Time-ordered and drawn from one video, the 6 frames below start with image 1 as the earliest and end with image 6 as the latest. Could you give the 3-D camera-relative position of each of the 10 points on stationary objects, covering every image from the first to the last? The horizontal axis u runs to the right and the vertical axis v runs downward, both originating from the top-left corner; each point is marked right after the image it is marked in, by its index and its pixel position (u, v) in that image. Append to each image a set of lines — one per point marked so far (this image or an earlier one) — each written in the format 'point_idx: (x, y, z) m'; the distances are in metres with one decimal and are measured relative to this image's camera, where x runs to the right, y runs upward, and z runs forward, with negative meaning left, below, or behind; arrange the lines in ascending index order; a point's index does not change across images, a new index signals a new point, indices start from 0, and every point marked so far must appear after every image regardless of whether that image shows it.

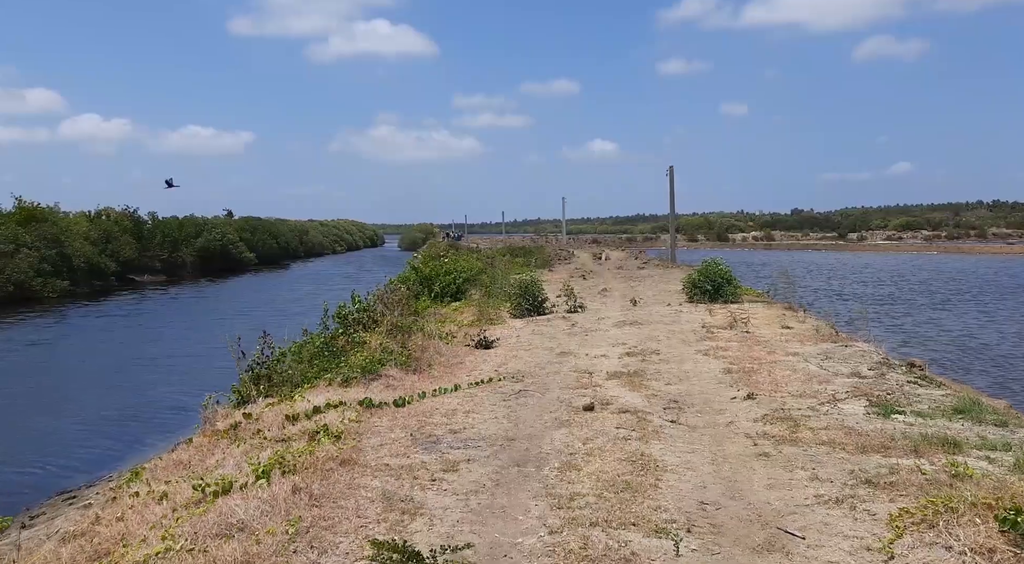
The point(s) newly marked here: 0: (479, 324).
0: (-0.8, -0.9, +19.7) m
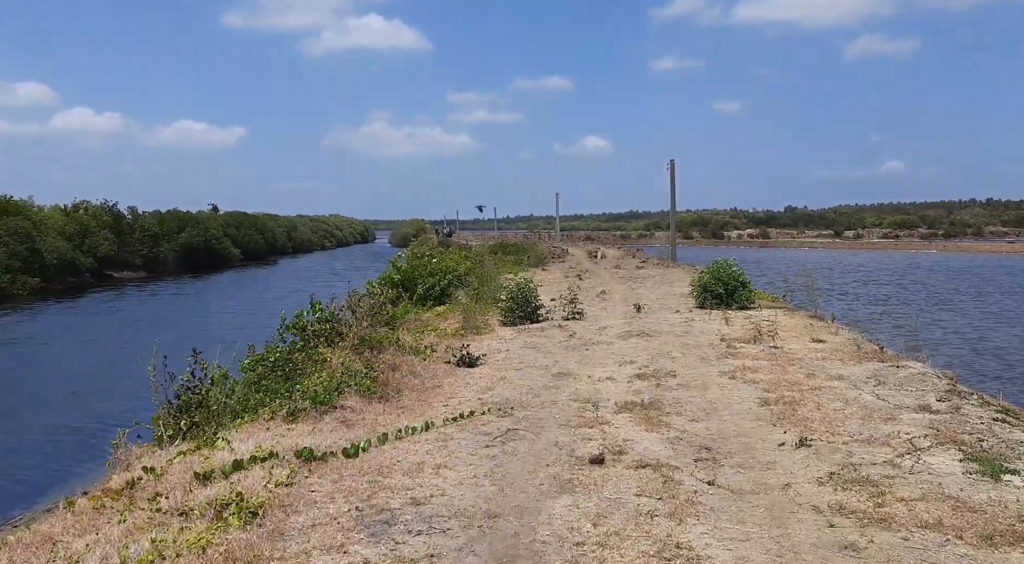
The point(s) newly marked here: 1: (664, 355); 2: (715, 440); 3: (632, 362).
0: (-1.0, -1.0, +17.4) m
1: (+2.3, -1.1, +13.5) m
2: (+1.9, -1.5, +8.4) m
3: (+1.7, -1.2, +12.9) m
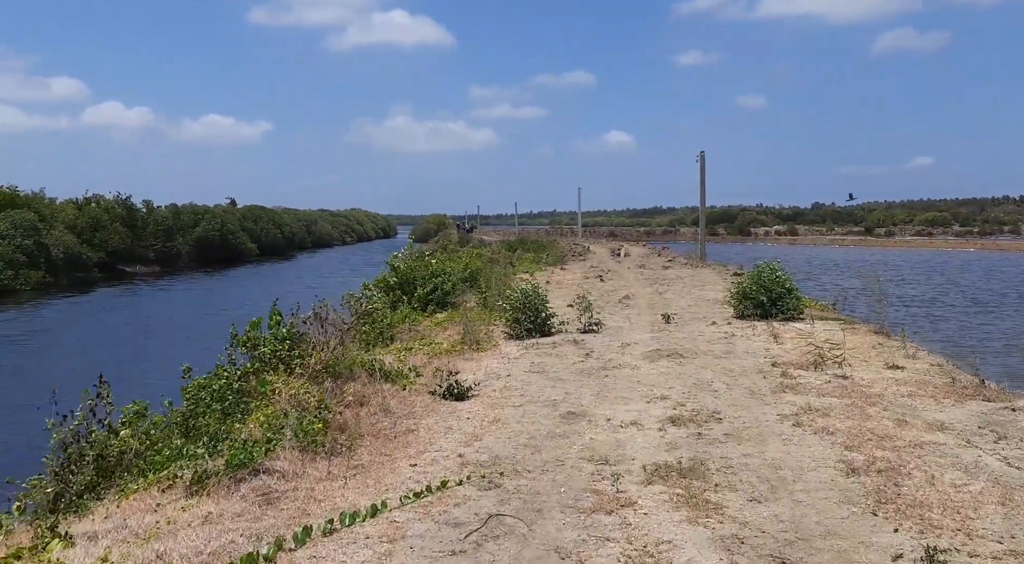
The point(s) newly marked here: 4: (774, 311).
0: (-0.9, -1.1, +14.7) m
1: (+2.3, -1.3, +10.8) m
2: (+1.8, -1.6, +5.7) m
3: (+1.7, -1.3, +10.2) m
4: (+5.1, -0.6, +17.7) m
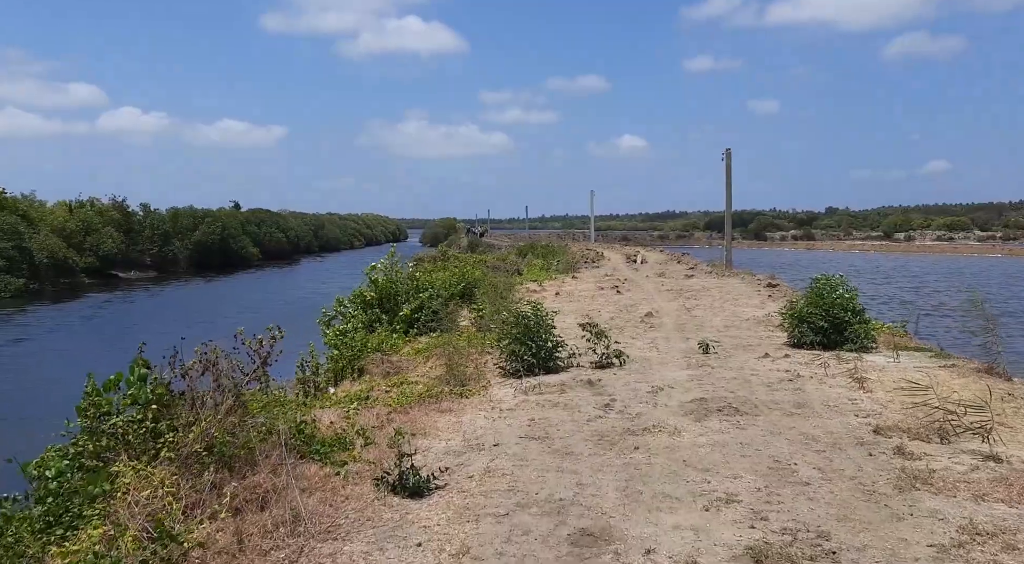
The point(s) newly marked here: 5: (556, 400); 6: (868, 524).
0: (-0.9, -1.4, +11.1) m
1: (+2.1, -1.5, +7.1) m
2: (+1.6, -1.9, +2.0) m
3: (+1.6, -1.6, +6.5) m
4: (+5.1, -0.9, +14.1) m
5: (+0.5, -1.4, +10.6) m
6: (+2.3, -1.6, +6.0) m
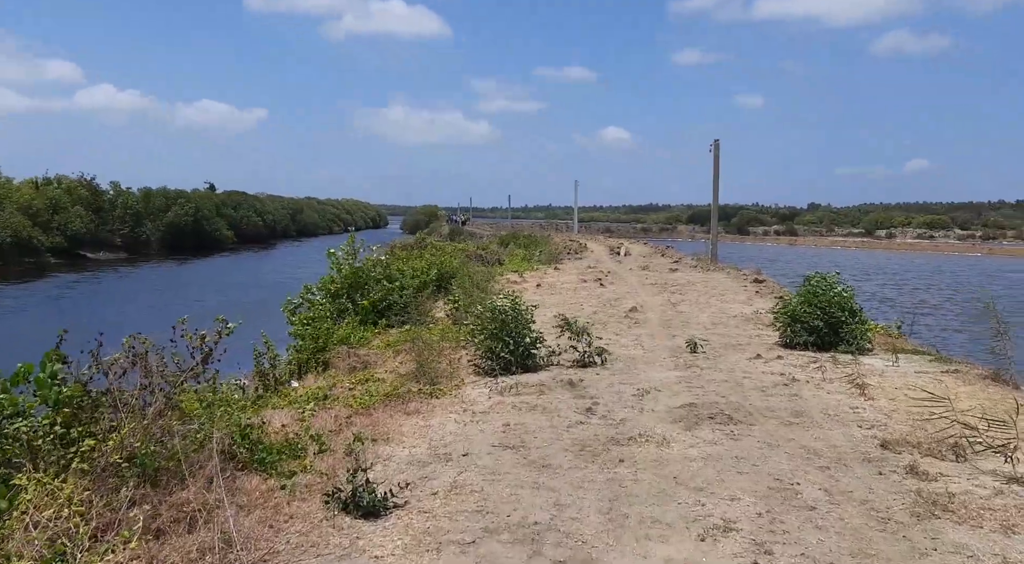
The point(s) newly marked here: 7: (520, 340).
0: (-1.2, -1.3, +10.2) m
1: (+1.9, -1.5, +6.4) m
2: (+1.5, -1.9, +1.3) m
3: (+1.4, -1.6, +5.7) m
4: (+4.7, -0.9, +13.3) m
5: (+0.2, -1.3, +9.8) m
6: (+2.1, -1.6, +5.2) m
7: (+0.1, -0.7, +11.6) m
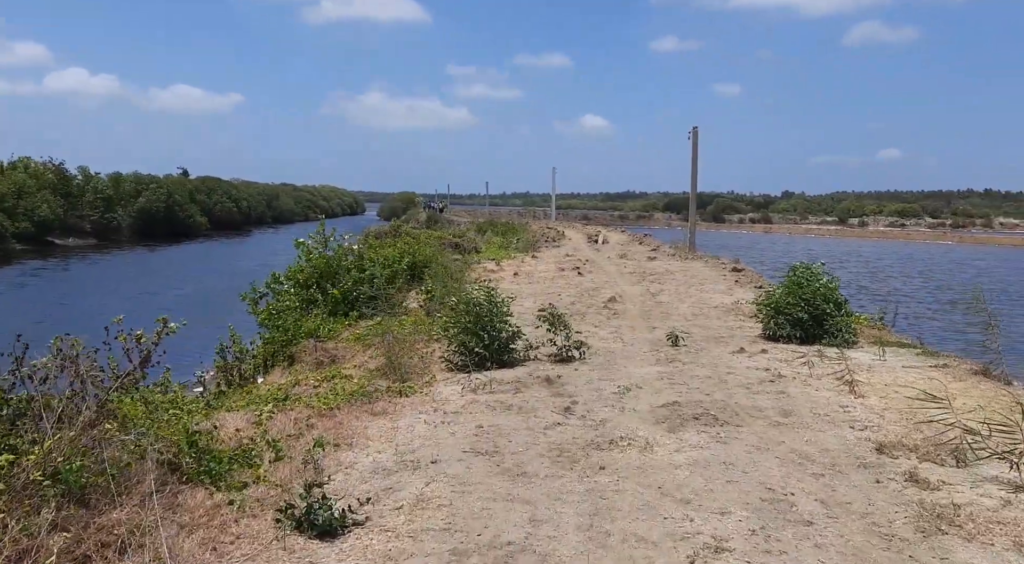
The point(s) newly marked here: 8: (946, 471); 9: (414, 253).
0: (-1.5, -1.2, +9.6) m
1: (+1.7, -1.5, +5.9) m
2: (+1.4, -2.0, +0.8) m
3: (+1.2, -1.5, +5.2) m
4: (+4.4, -0.7, +12.9) m
5: (-0.1, -1.2, +9.2) m
6: (+2.0, -1.6, +4.7) m
7: (-0.2, -0.6, +11.1) m
8: (+3.2, -1.4, +6.7) m
9: (-2.0, +0.6, +19.2) m
